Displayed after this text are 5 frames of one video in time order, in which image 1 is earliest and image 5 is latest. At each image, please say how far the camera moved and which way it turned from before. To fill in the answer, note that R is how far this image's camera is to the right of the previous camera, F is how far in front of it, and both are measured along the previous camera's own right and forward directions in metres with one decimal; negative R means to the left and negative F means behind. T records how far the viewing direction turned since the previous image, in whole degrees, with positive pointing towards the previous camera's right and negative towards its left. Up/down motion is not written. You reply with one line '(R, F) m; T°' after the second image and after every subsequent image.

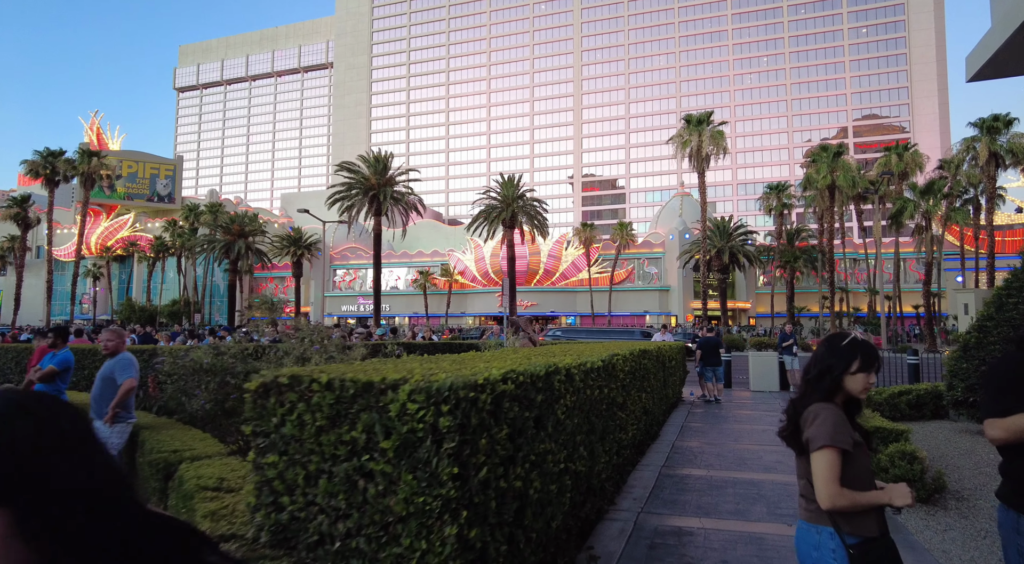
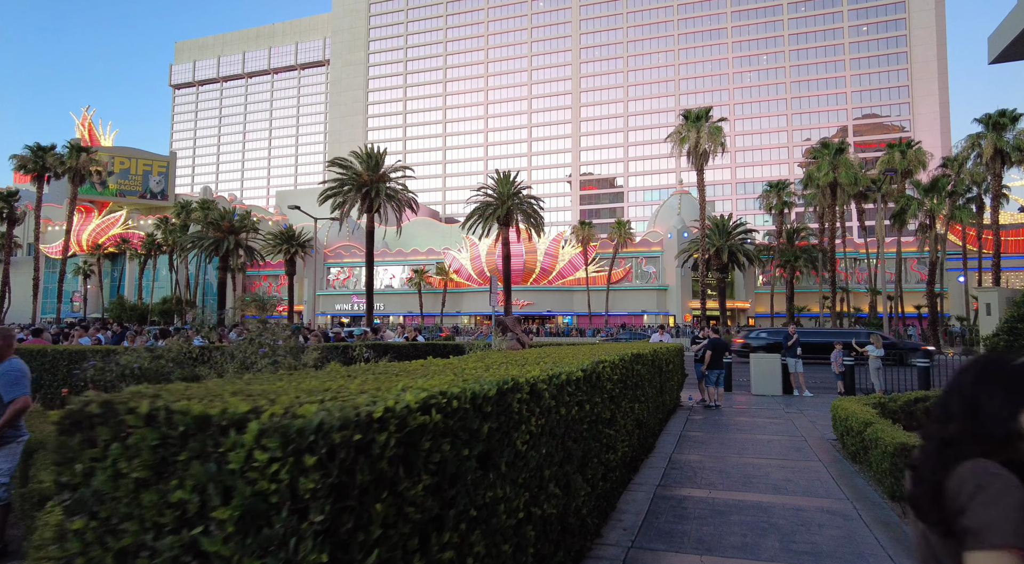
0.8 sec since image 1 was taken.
(+0.2, +0.9) m; 0°
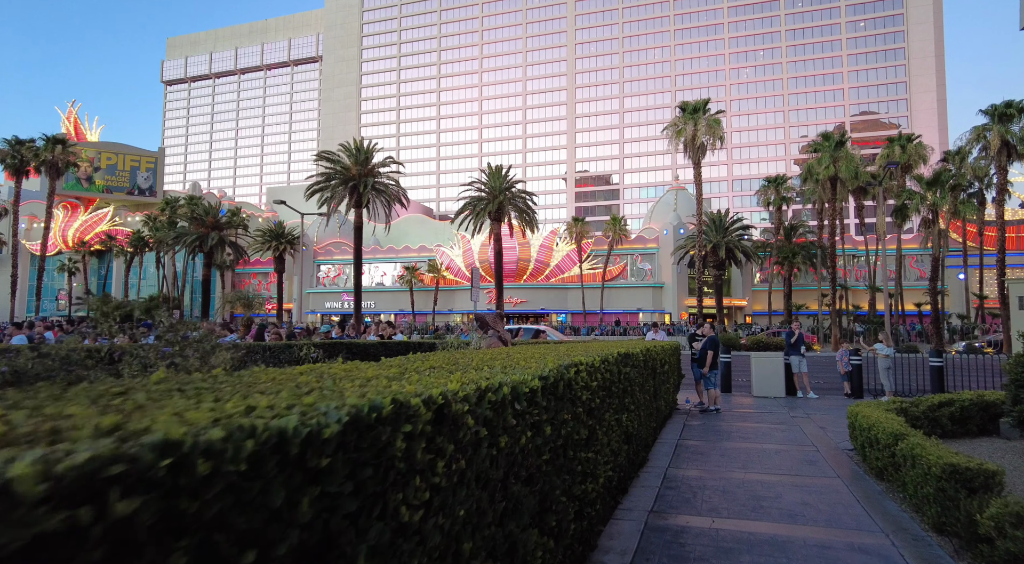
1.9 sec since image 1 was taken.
(+0.3, +1.1) m; 0°
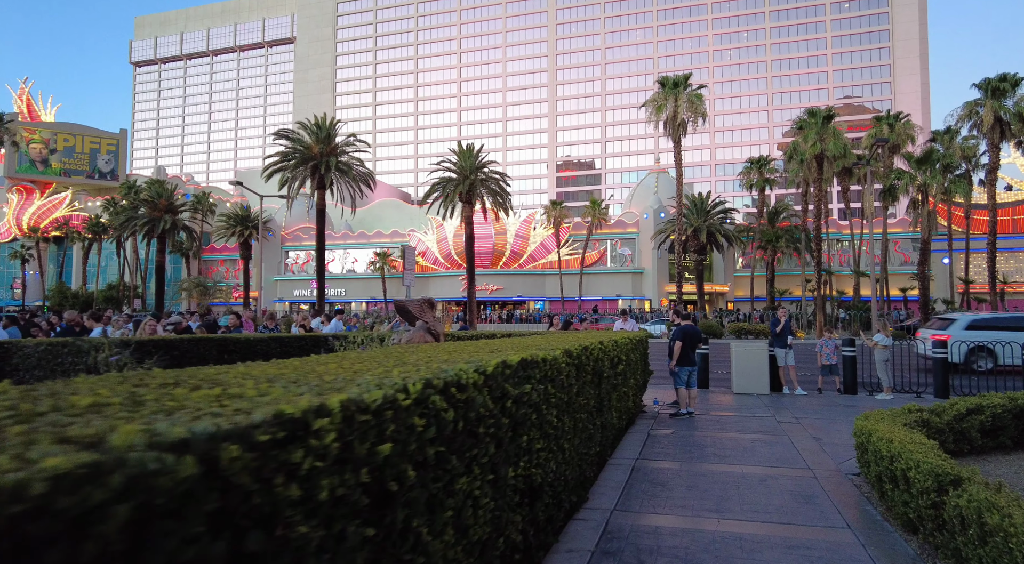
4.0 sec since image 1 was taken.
(+0.9, +2.1) m; +1°
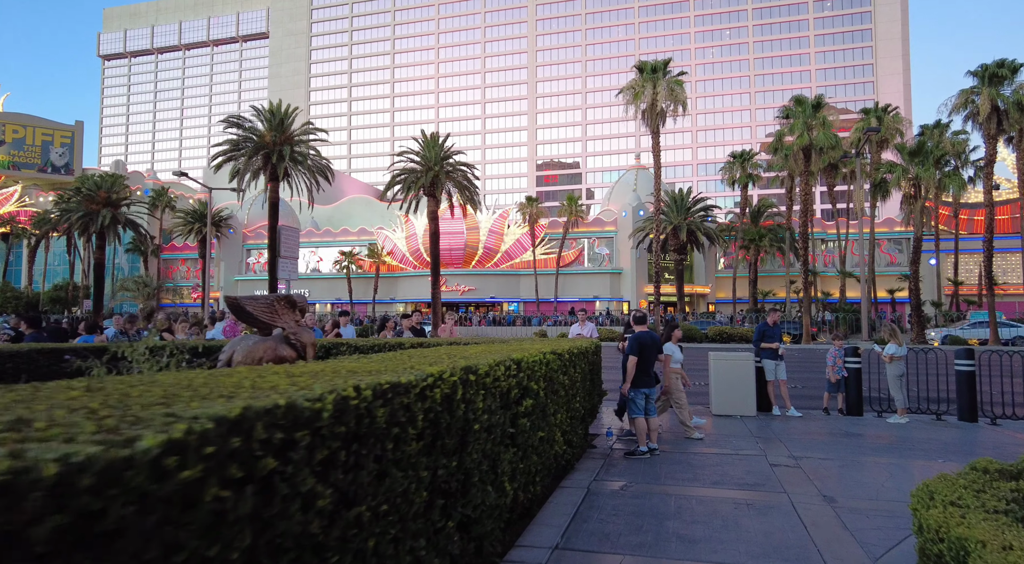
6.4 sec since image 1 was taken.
(+1.1, +2.7) m; +2°
